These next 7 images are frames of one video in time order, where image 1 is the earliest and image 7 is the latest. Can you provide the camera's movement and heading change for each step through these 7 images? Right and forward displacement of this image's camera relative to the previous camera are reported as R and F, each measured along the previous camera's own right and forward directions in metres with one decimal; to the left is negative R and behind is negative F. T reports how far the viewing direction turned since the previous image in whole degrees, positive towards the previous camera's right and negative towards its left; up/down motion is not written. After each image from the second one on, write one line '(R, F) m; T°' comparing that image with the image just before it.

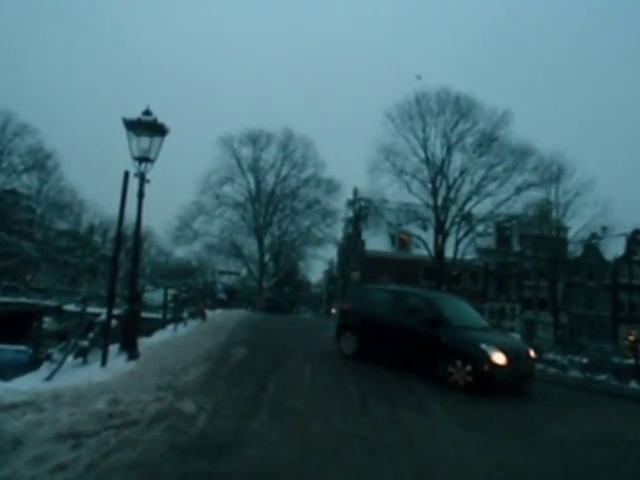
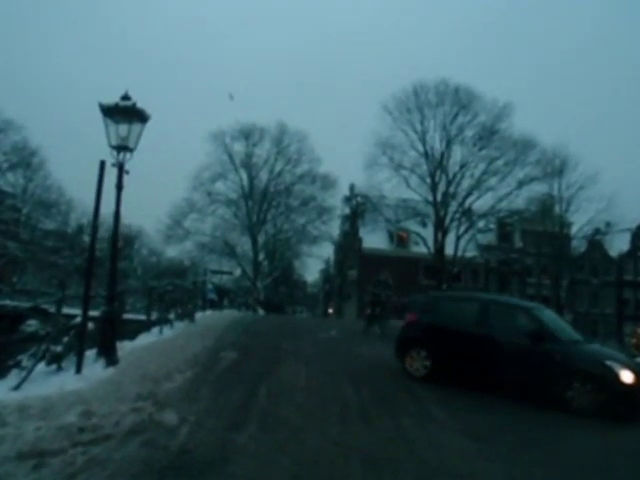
(0.0, +1.5) m; +1°
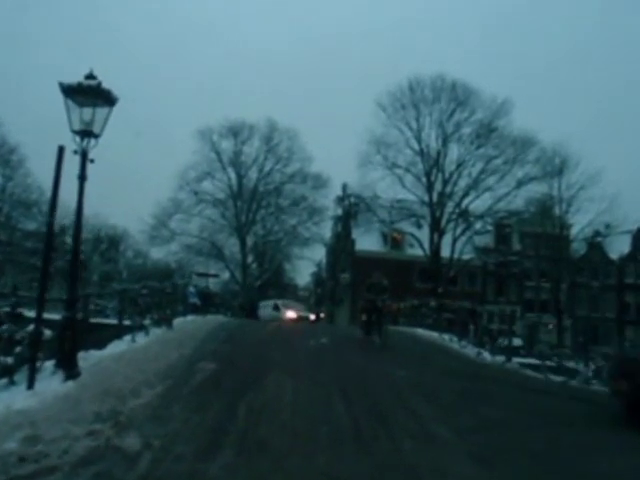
(+0.1, +1.8) m; +1°
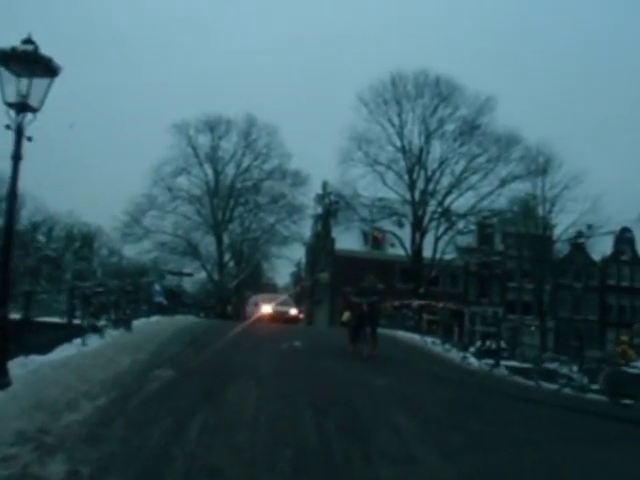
(+0.4, +1.3) m; +2°
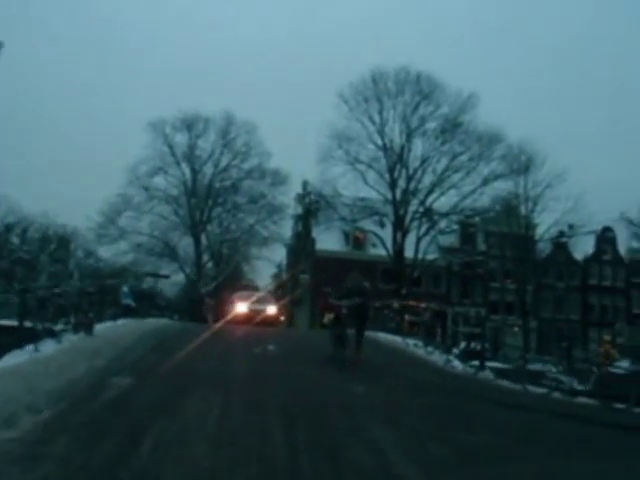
(+0.4, +0.9) m; +2°
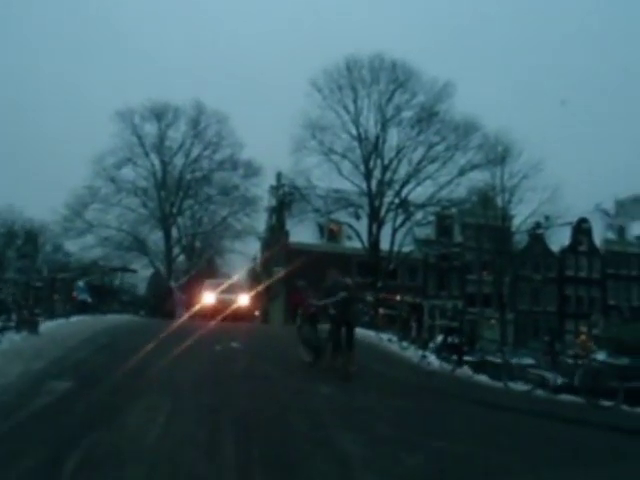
(+0.5, +1.0) m; +2°
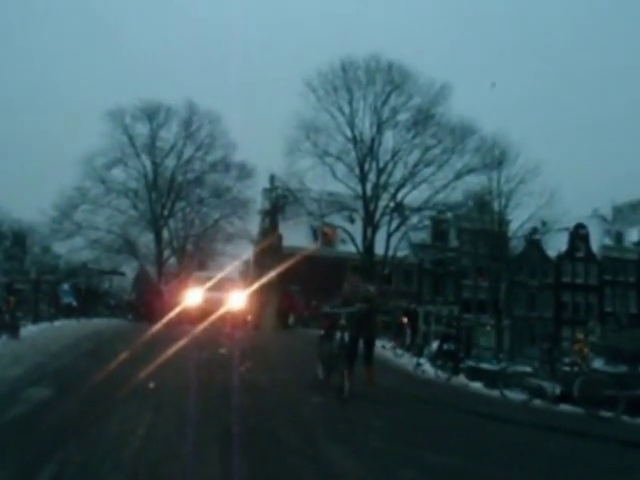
(+0.1, +0.7) m; +1°
